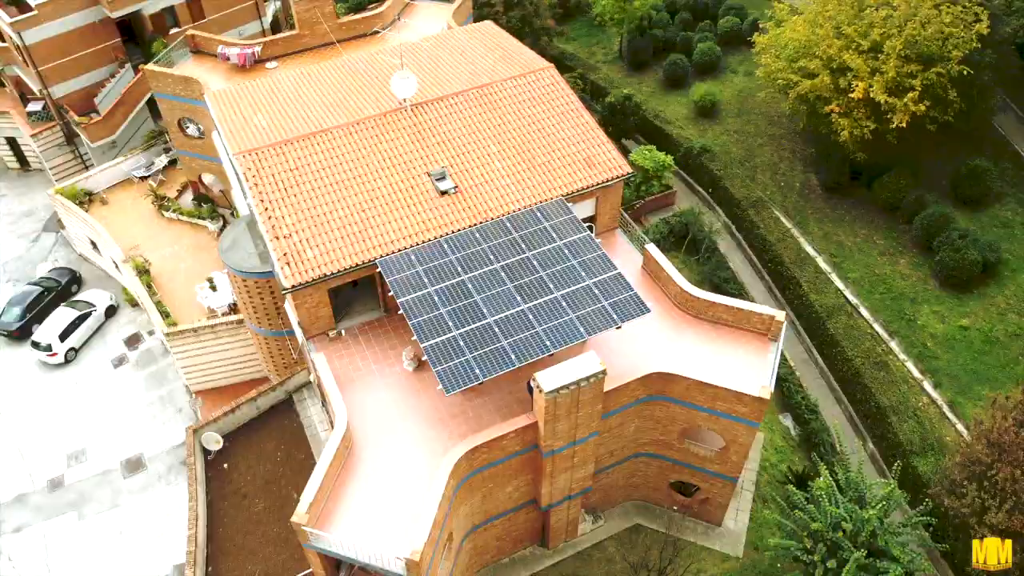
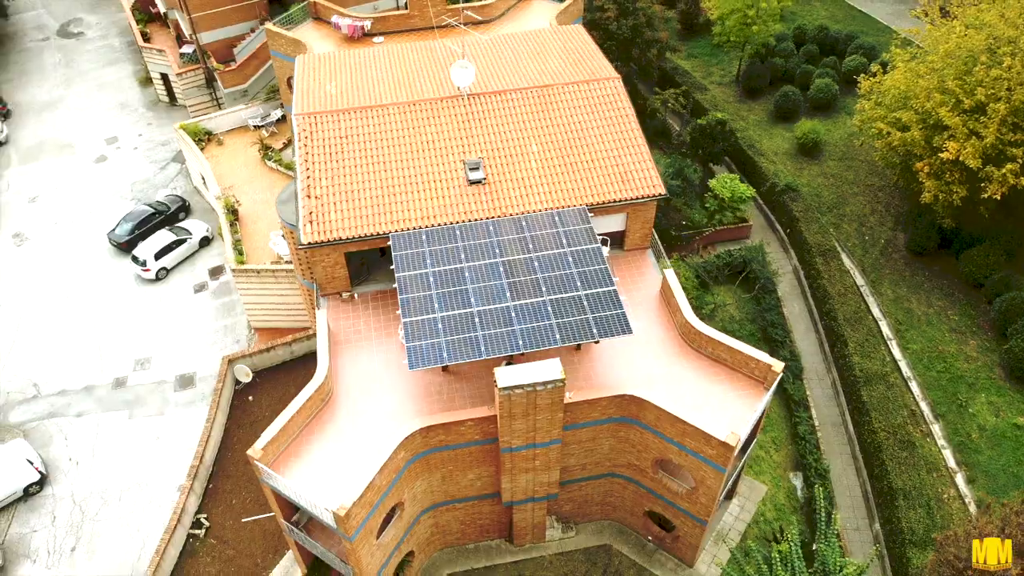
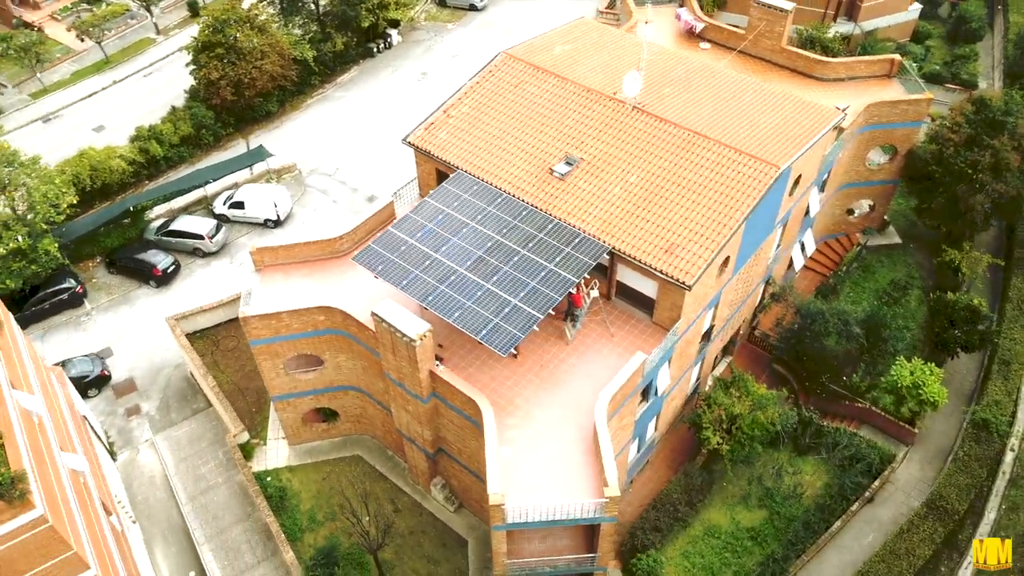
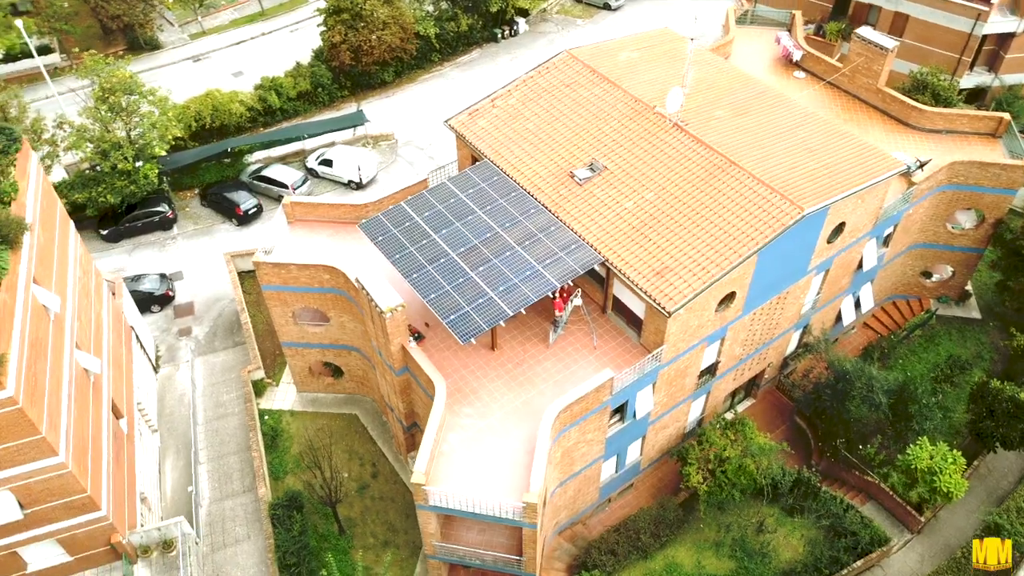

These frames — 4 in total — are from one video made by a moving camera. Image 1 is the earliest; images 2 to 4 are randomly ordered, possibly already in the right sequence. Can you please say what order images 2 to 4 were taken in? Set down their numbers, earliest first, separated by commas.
2, 3, 4
